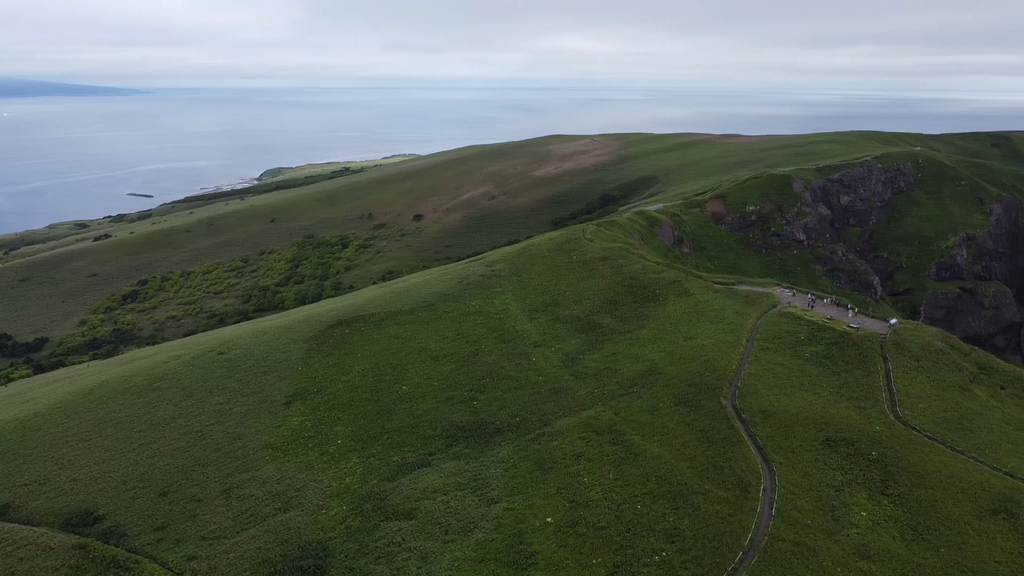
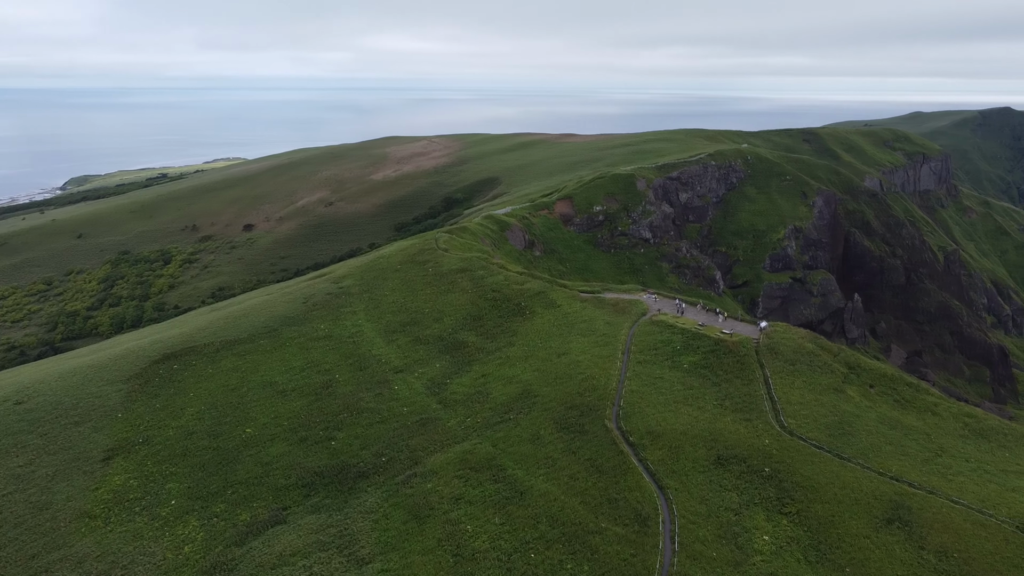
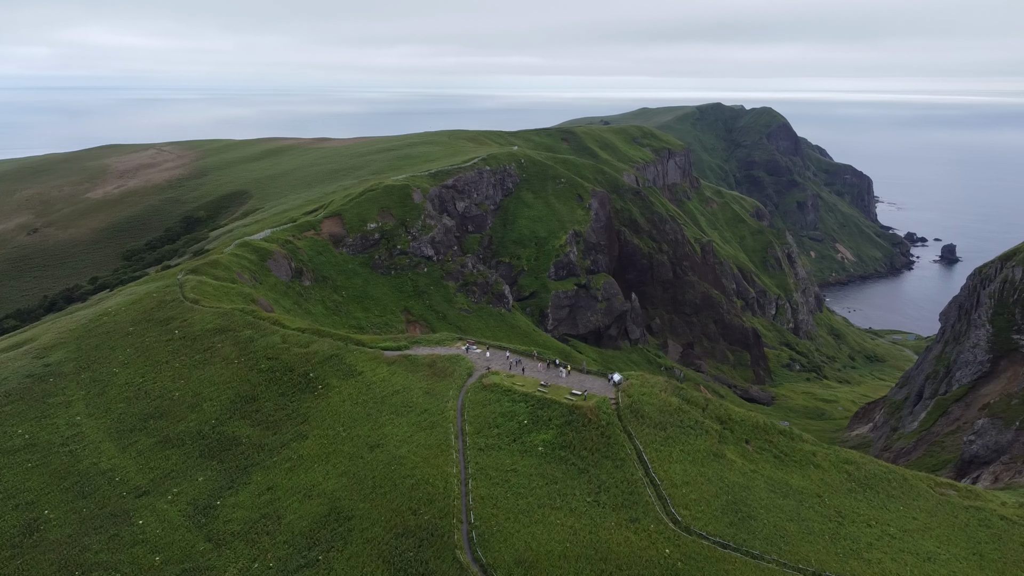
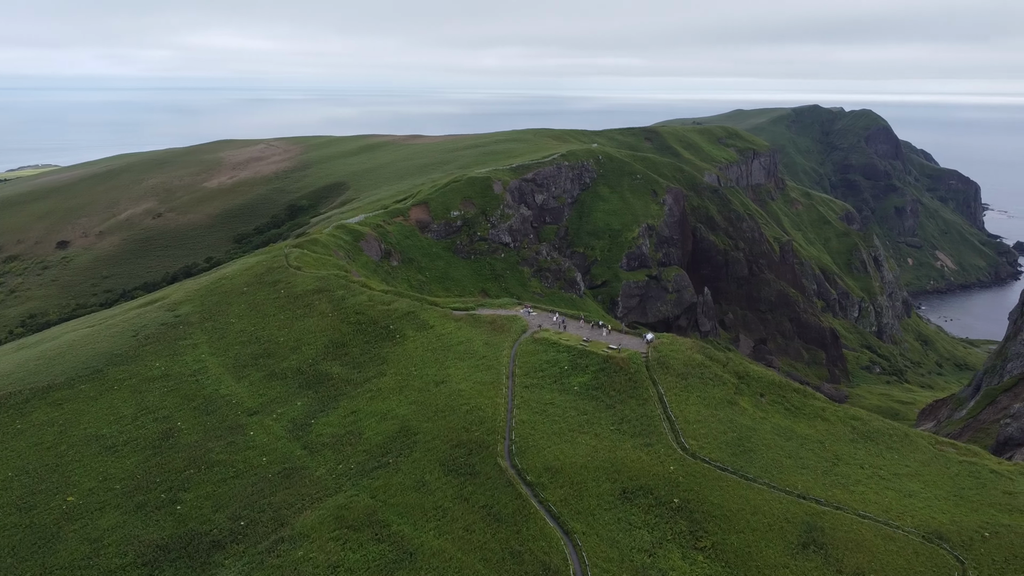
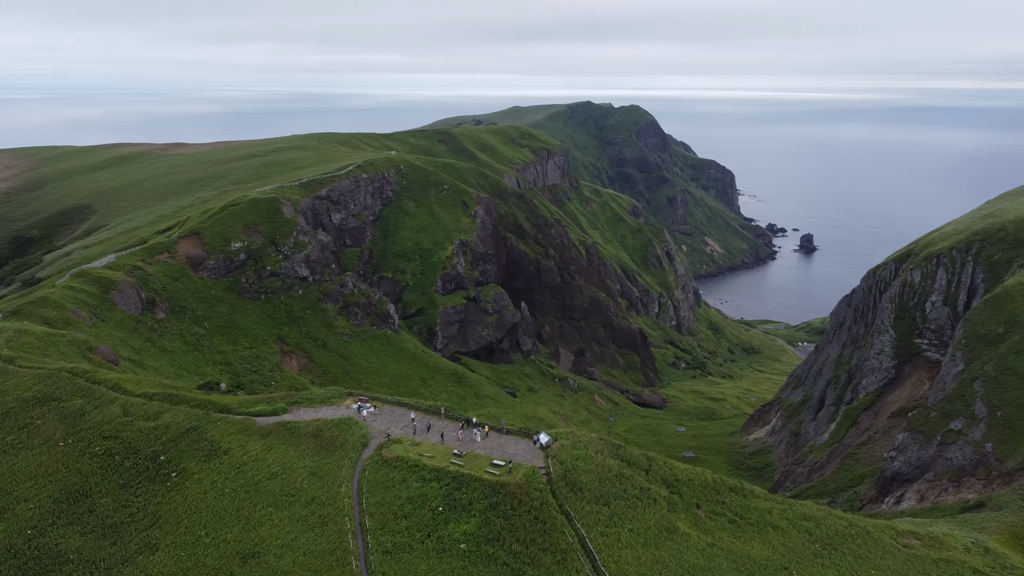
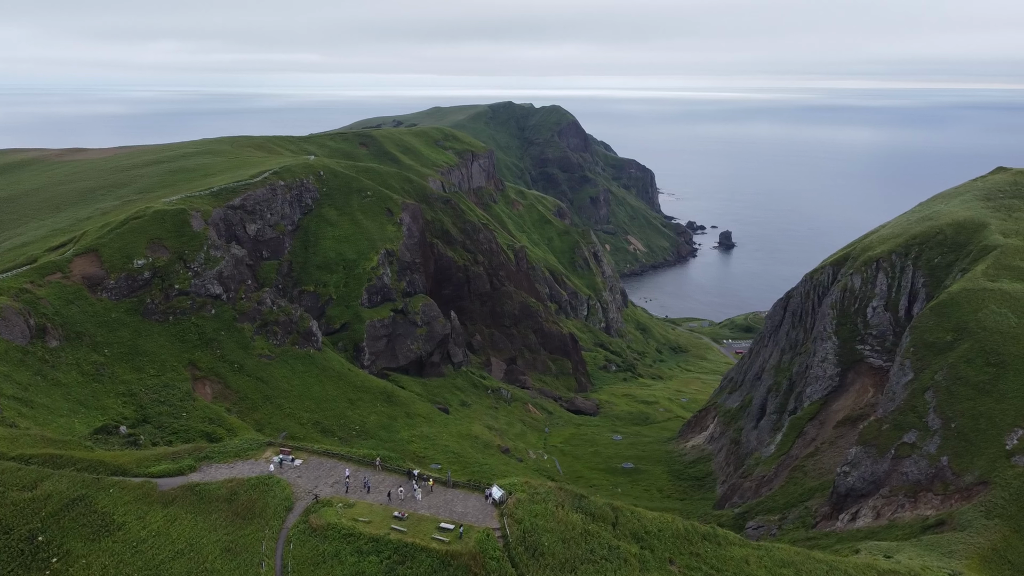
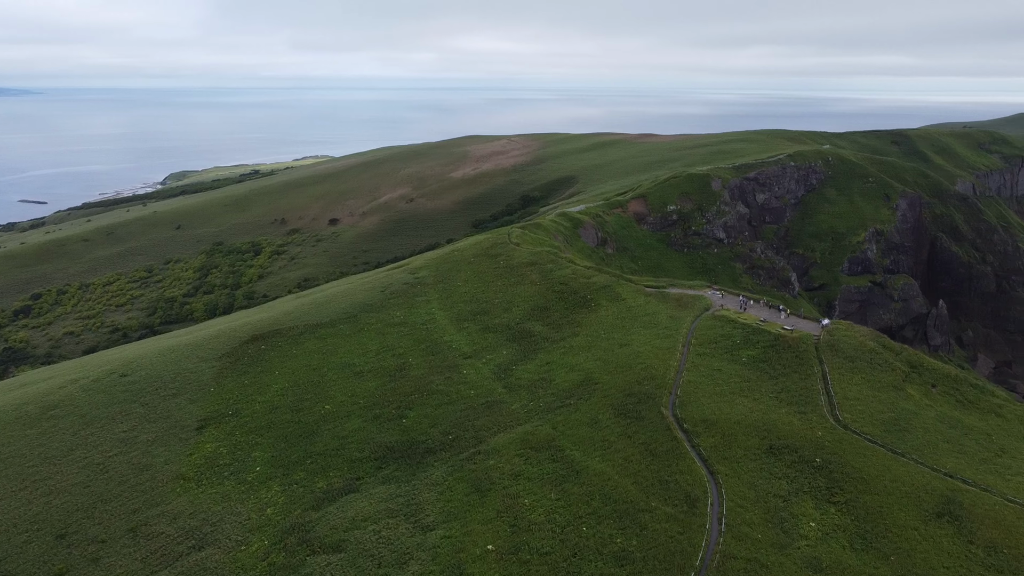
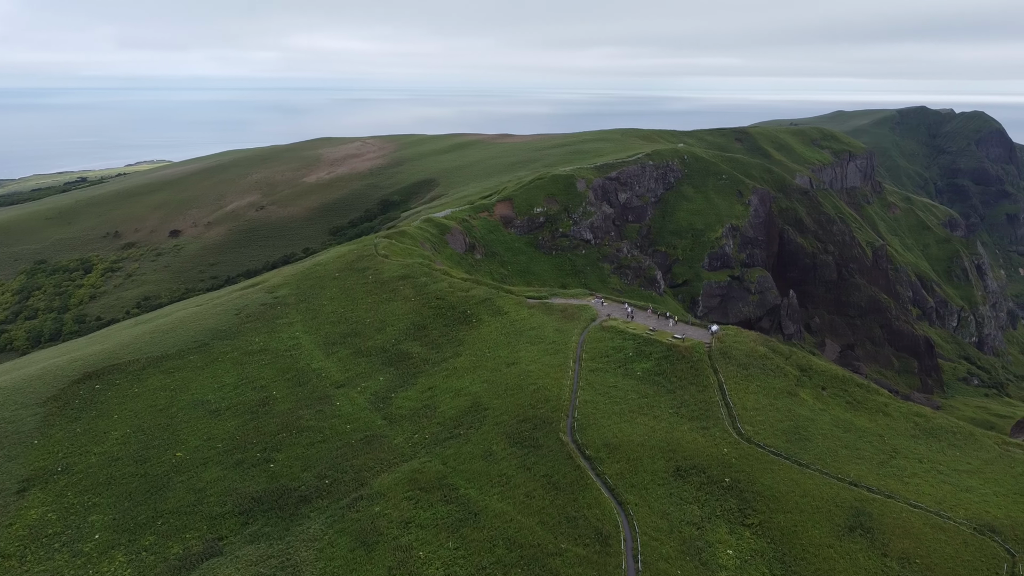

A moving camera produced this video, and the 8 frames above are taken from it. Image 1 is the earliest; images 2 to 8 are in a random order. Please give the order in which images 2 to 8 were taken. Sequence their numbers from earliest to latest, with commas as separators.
7, 2, 8, 4, 3, 5, 6
